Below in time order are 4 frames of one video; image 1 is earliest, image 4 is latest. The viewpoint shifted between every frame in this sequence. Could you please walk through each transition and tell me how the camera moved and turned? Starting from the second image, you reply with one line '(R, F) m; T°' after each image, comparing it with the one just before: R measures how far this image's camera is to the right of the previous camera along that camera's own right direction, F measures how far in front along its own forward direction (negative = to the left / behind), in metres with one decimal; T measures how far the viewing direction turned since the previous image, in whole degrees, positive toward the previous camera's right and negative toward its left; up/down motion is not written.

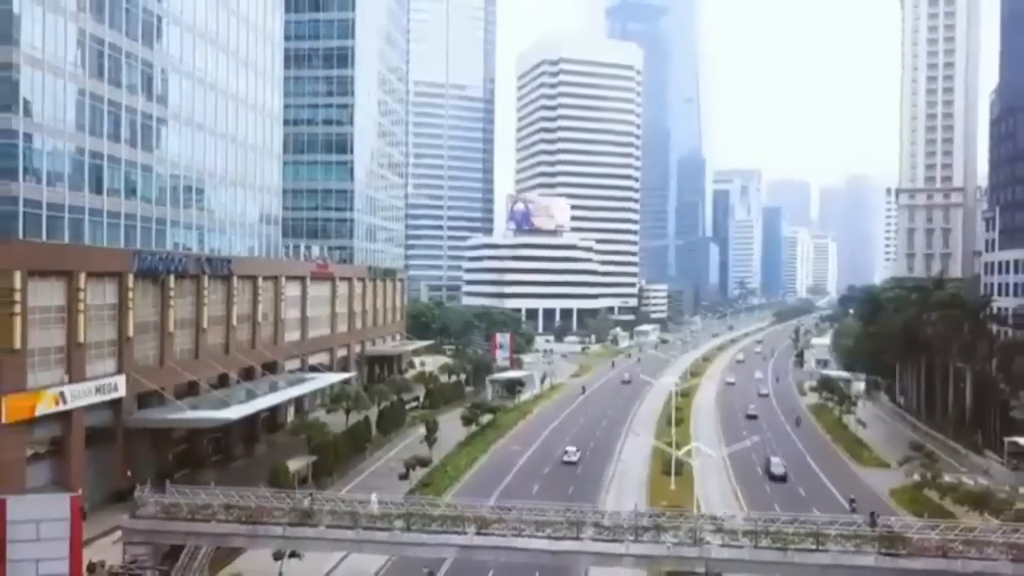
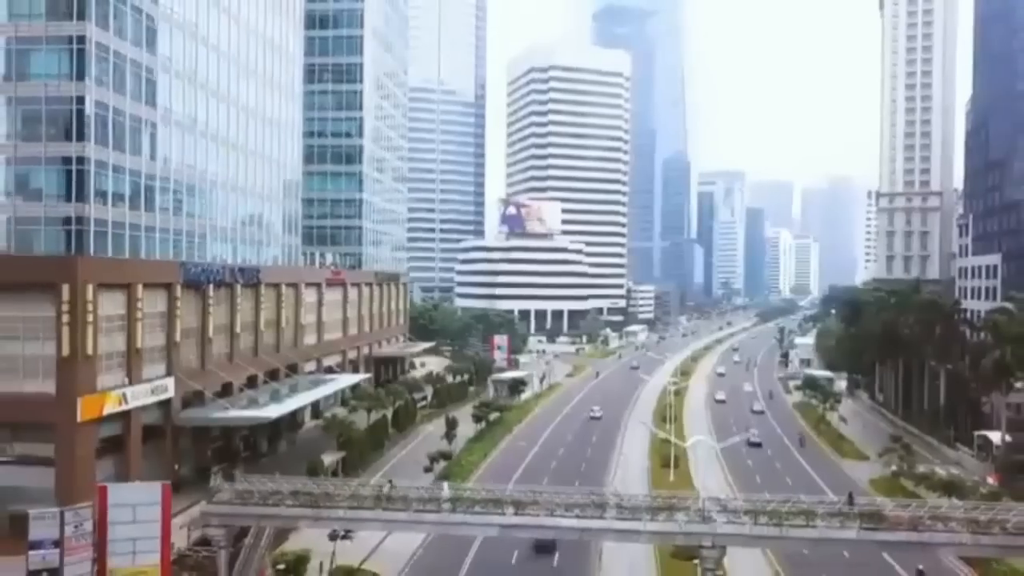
(-1.6, -4.4) m; +1°
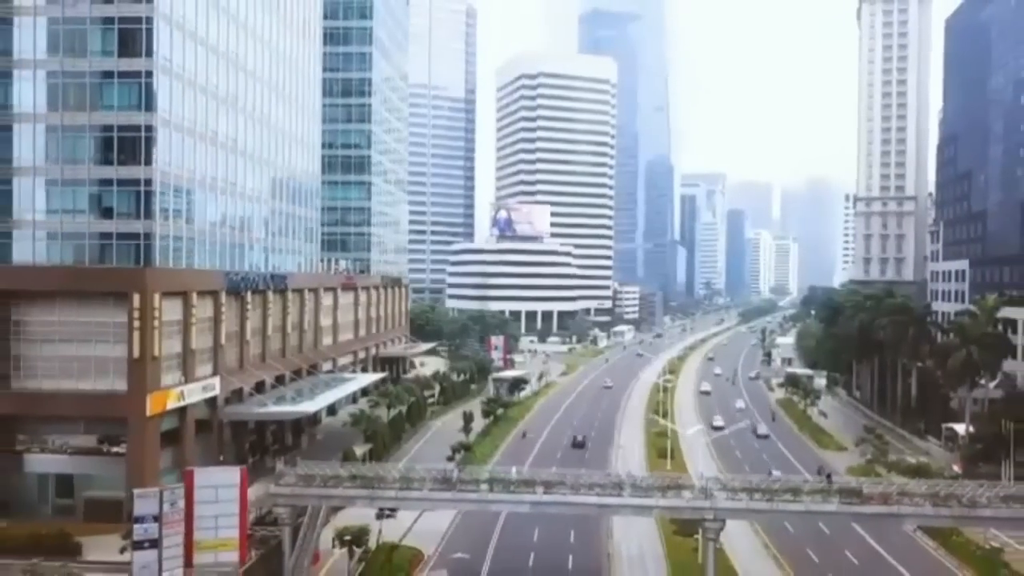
(-1.9, -5.2) m; +1°
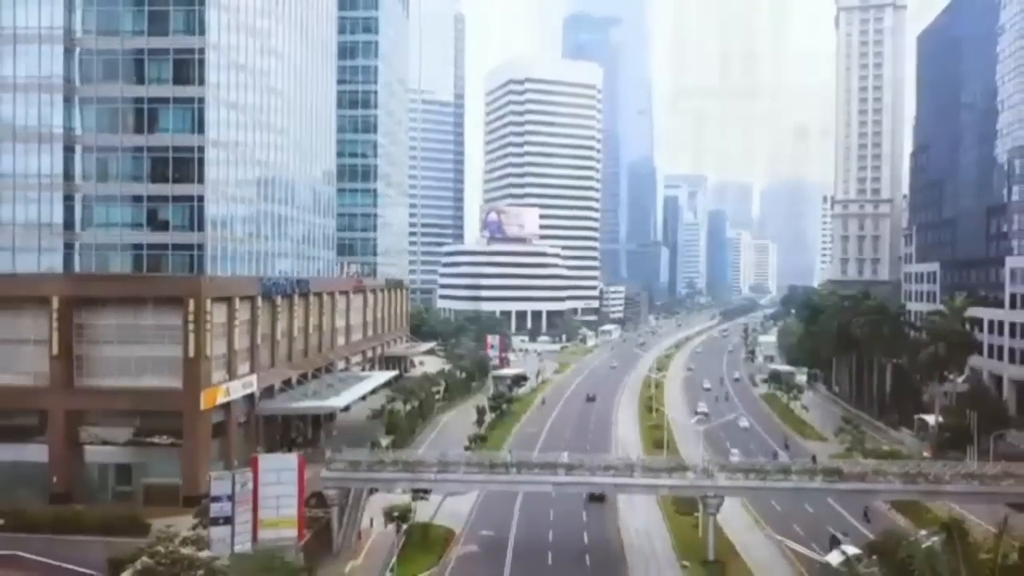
(-2.0, -5.1) m; +1°
